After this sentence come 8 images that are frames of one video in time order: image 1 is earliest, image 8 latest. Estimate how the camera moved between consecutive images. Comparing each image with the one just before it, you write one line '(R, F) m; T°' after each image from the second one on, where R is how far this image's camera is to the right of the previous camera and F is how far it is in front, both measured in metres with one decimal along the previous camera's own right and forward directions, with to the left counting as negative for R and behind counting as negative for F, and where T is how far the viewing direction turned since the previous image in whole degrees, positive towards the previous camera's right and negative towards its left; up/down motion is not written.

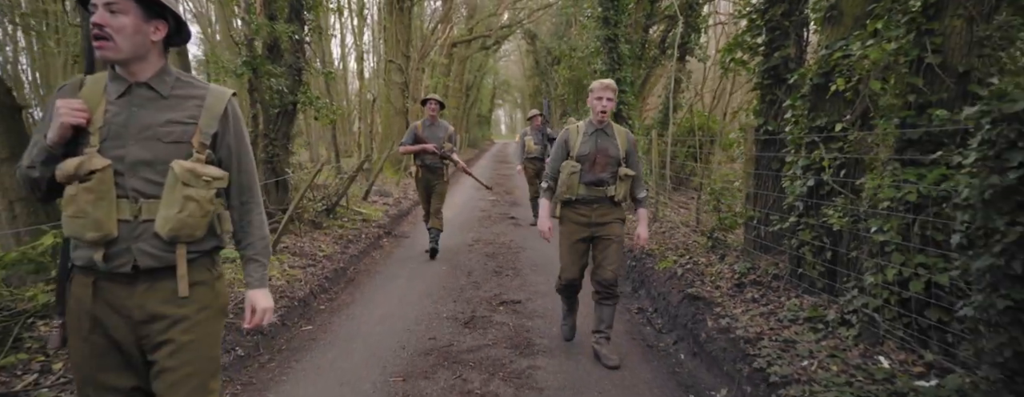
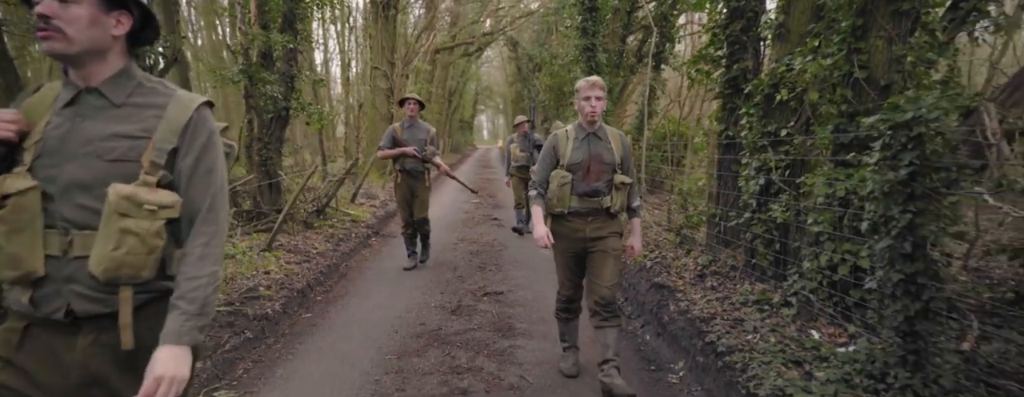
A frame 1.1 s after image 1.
(0.0, -0.5) m; +2°
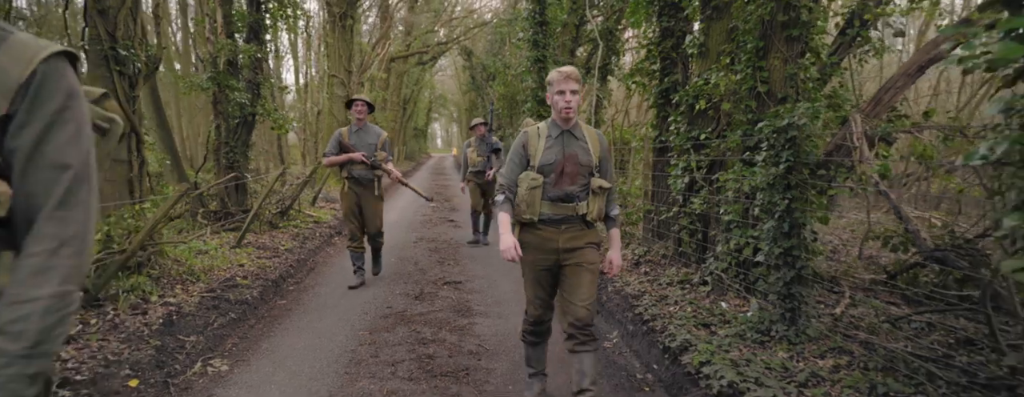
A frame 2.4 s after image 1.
(0.0, -0.6) m; +5°
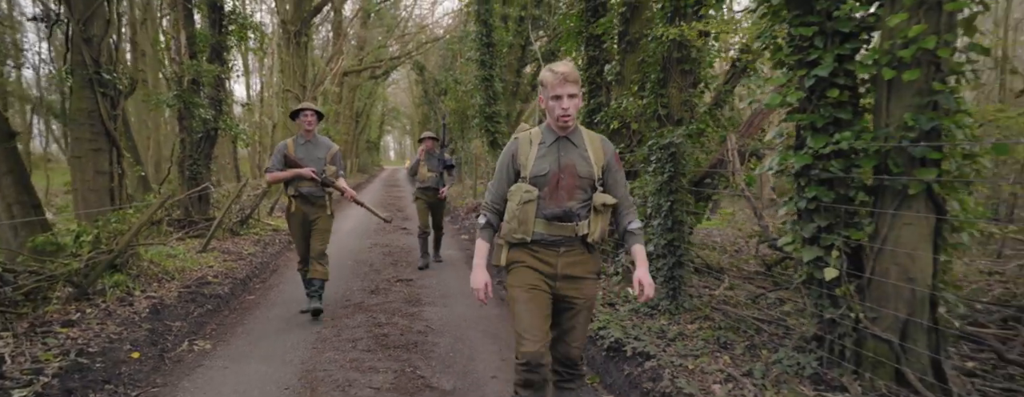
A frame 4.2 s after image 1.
(+0.1, -0.9) m; +5°
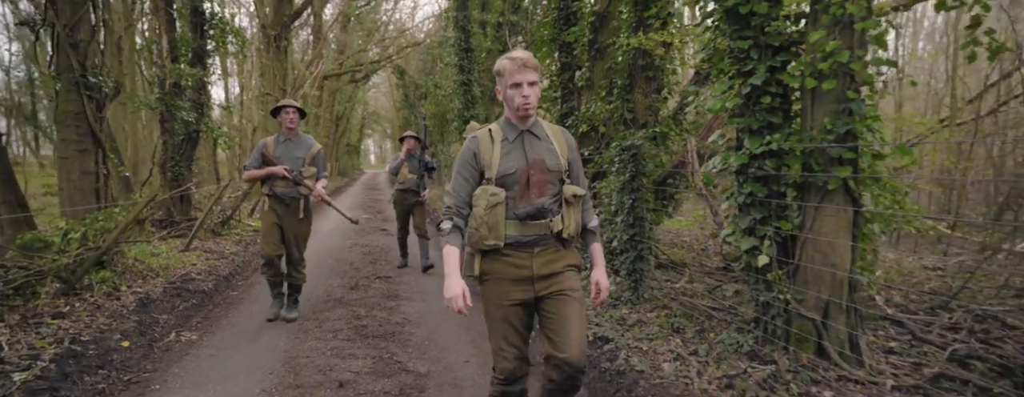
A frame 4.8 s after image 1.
(+0.1, -0.3) m; +2°
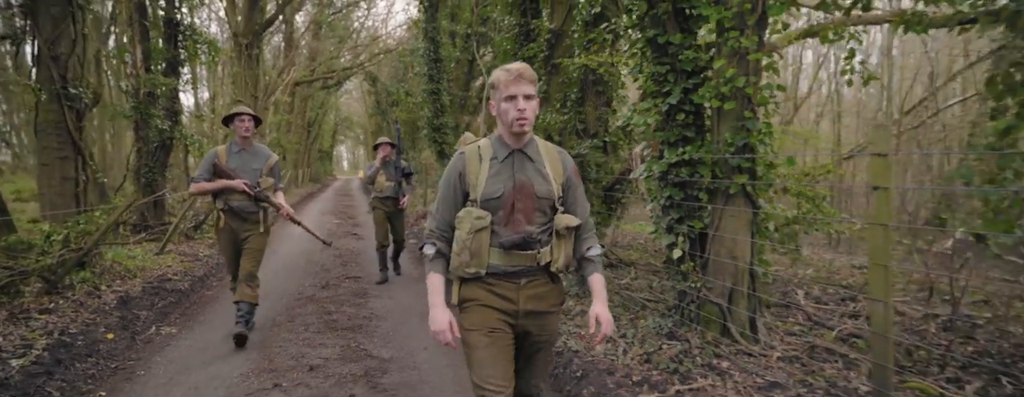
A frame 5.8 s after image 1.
(+0.2, -0.5) m; +3°
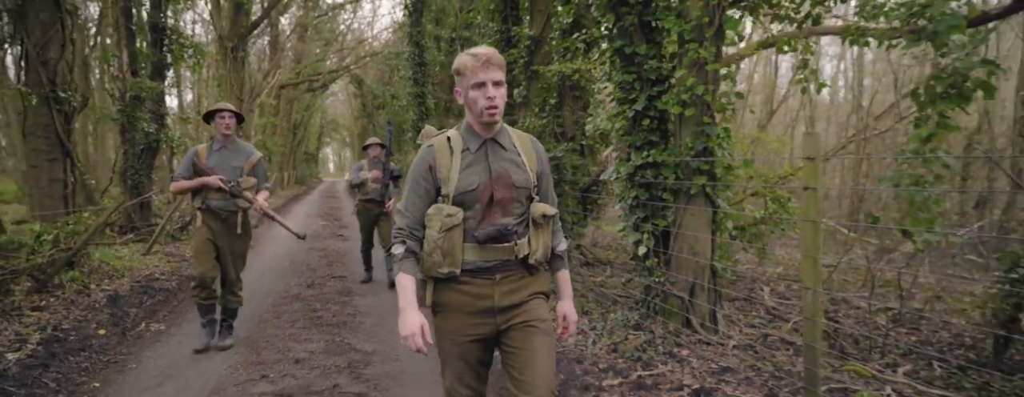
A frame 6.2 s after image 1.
(+0.1, -0.3) m; +1°
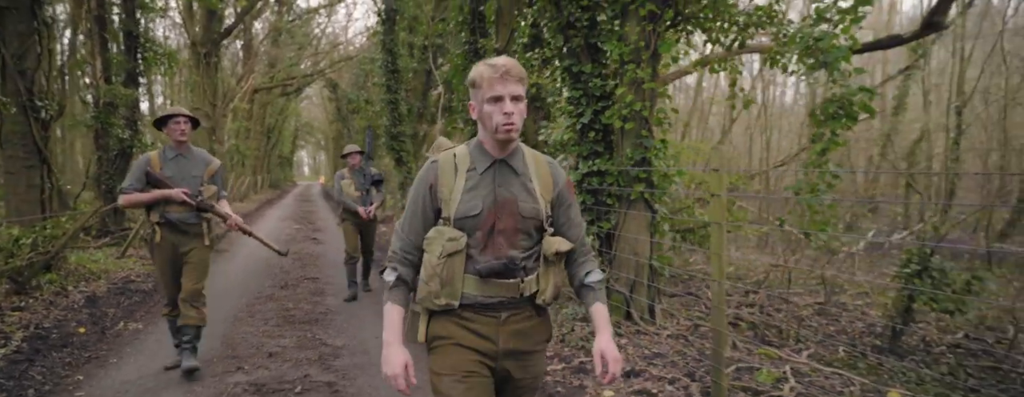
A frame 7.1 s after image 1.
(+0.2, -0.4) m; +2°
